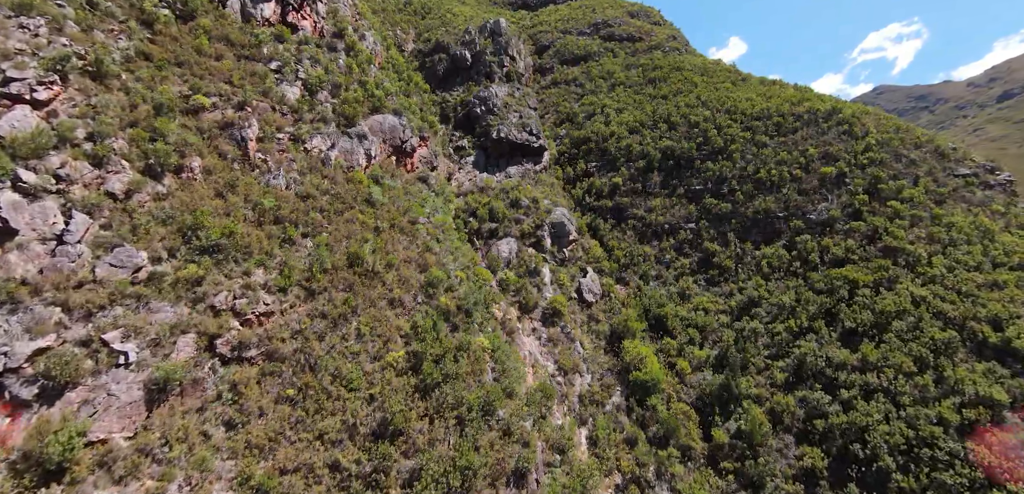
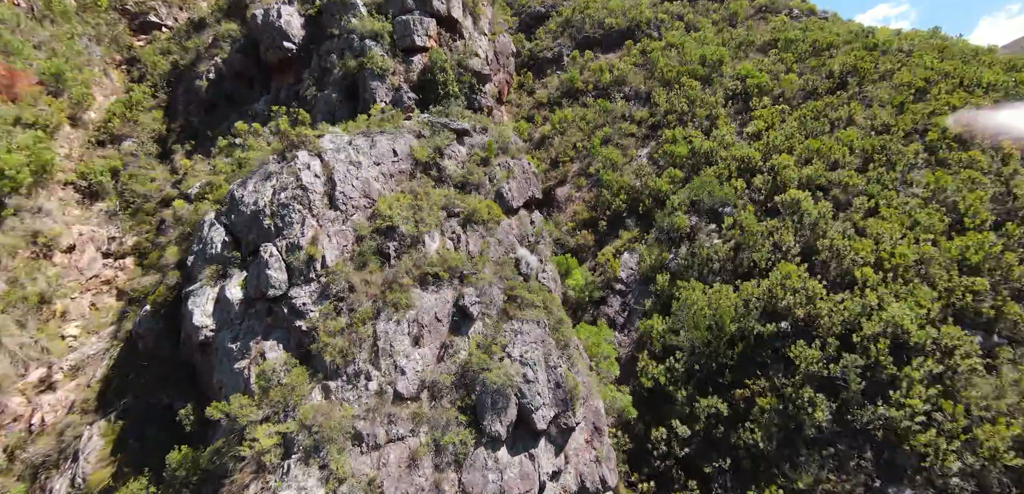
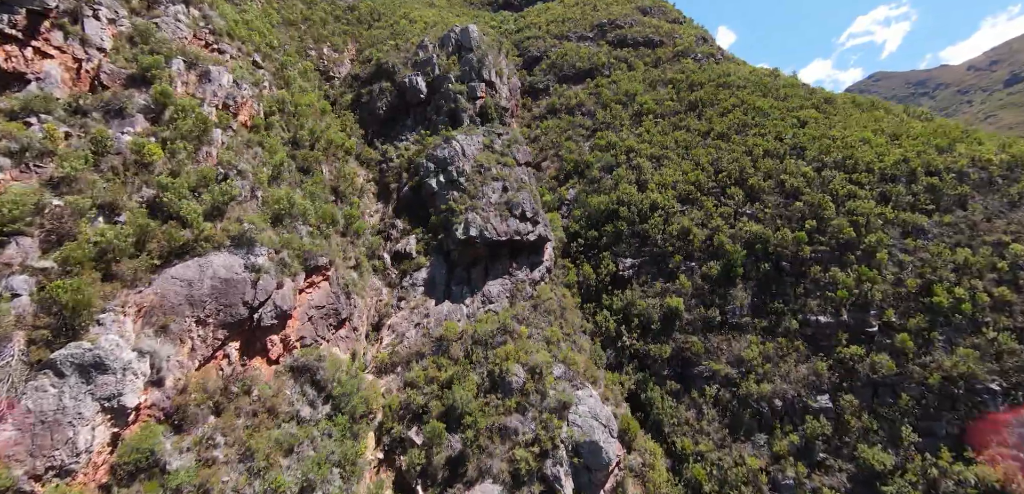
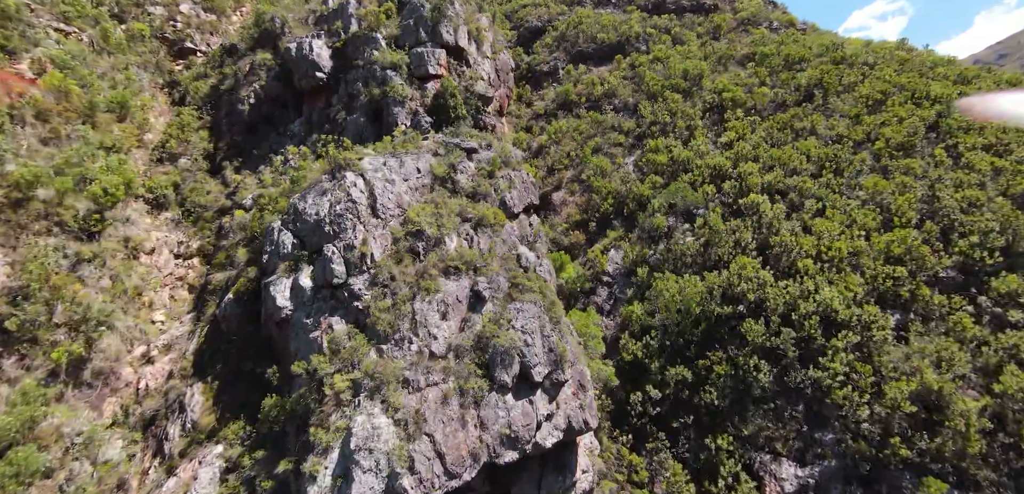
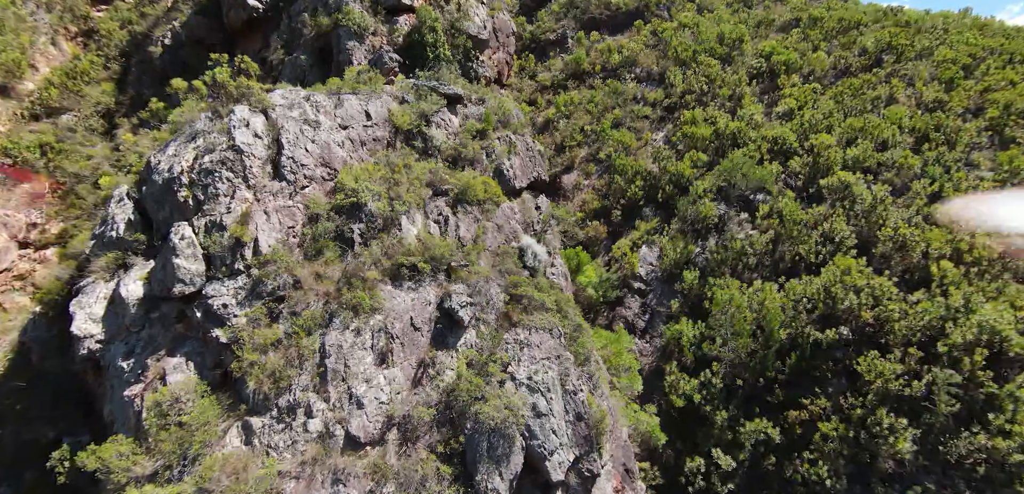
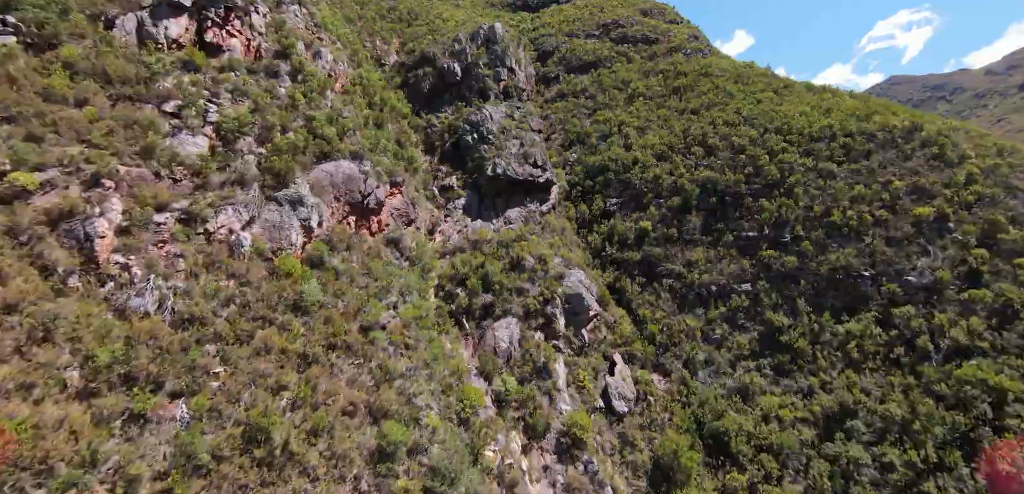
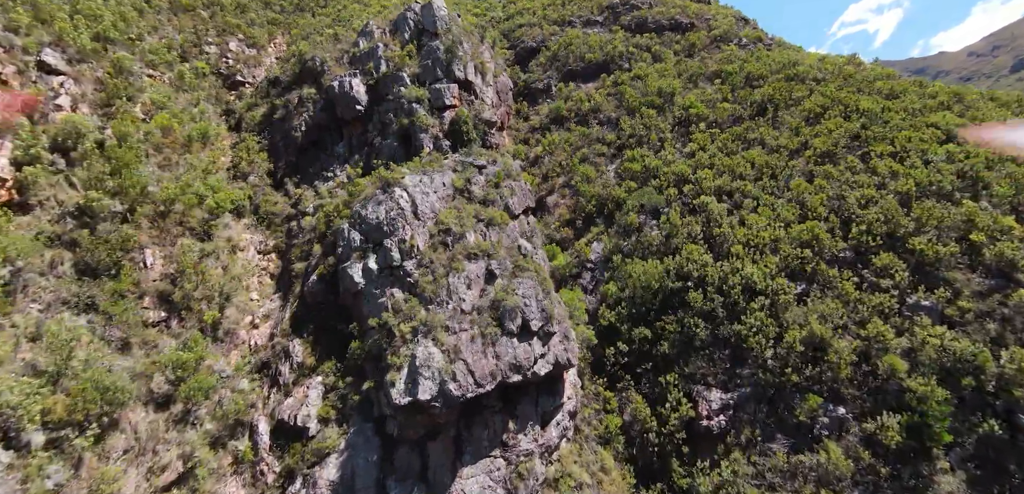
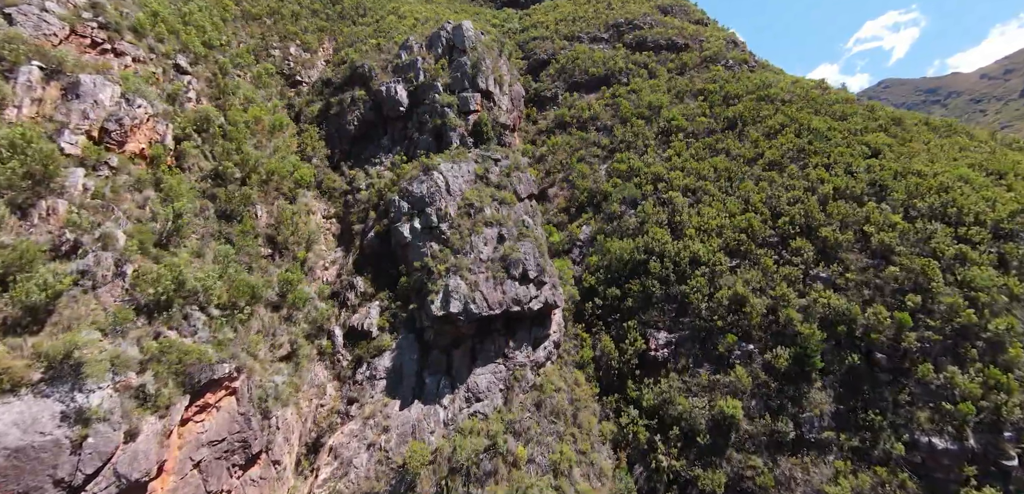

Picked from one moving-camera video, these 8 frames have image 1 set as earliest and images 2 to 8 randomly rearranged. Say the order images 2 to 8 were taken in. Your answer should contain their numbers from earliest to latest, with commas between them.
6, 3, 8, 7, 4, 2, 5
